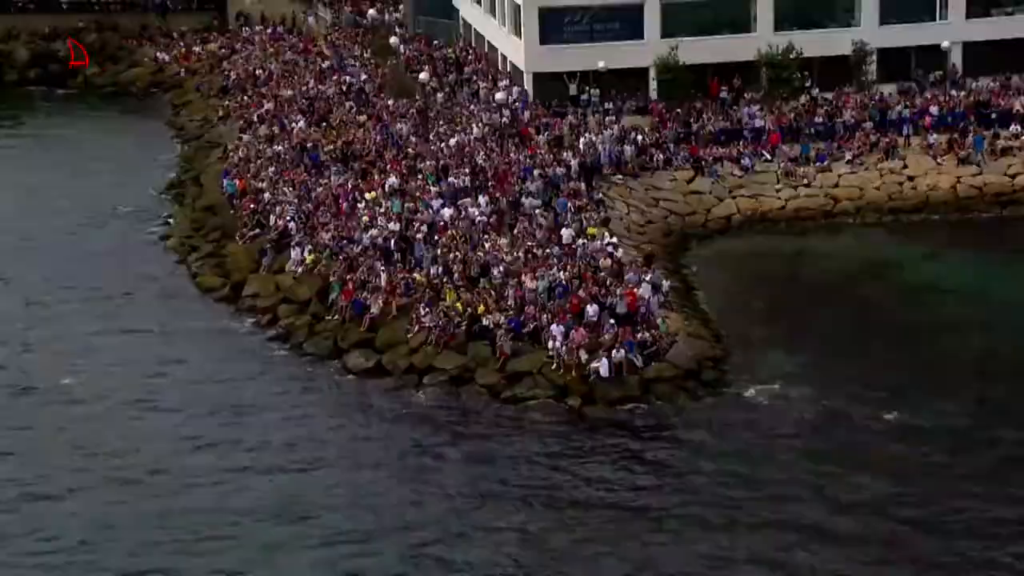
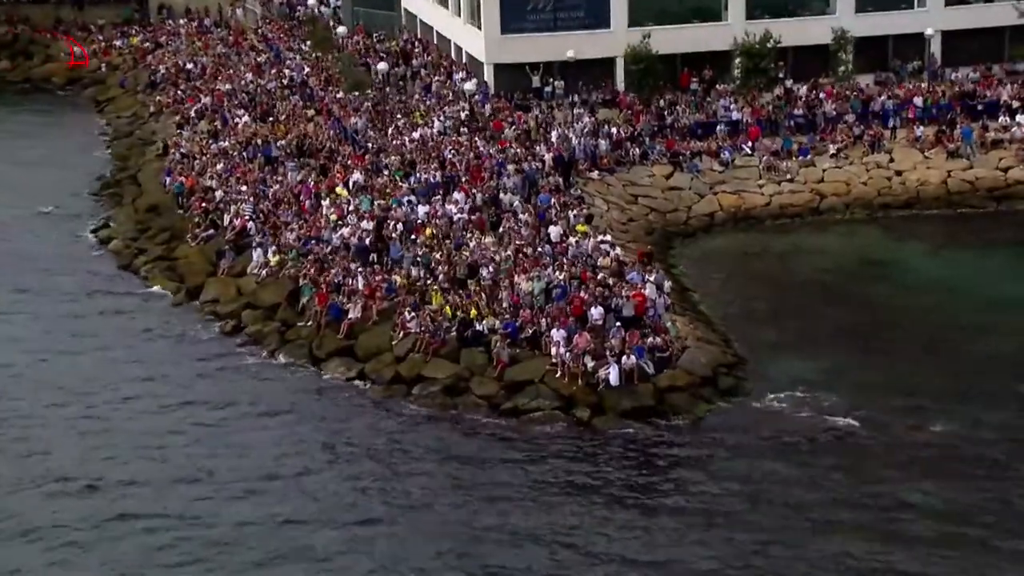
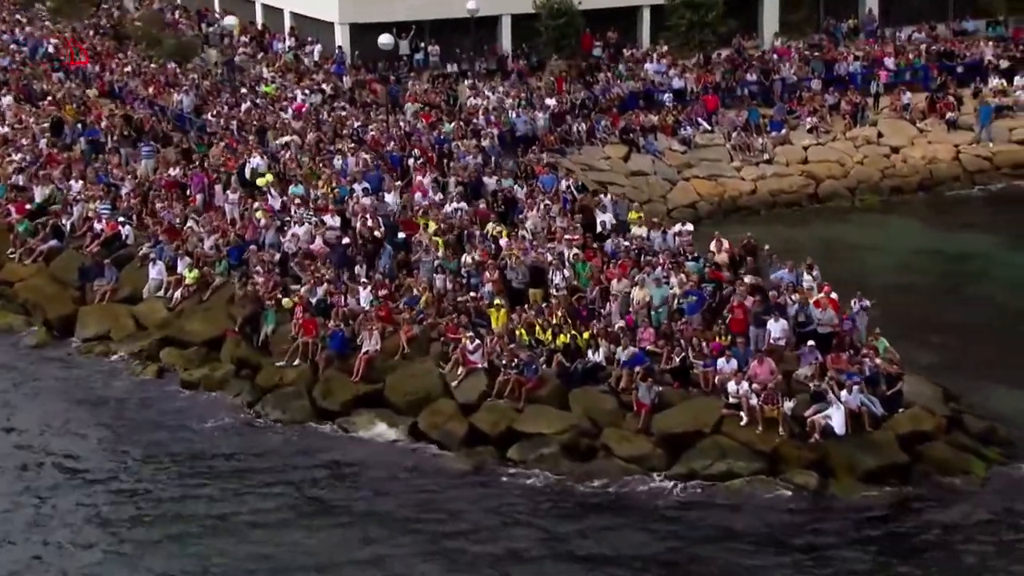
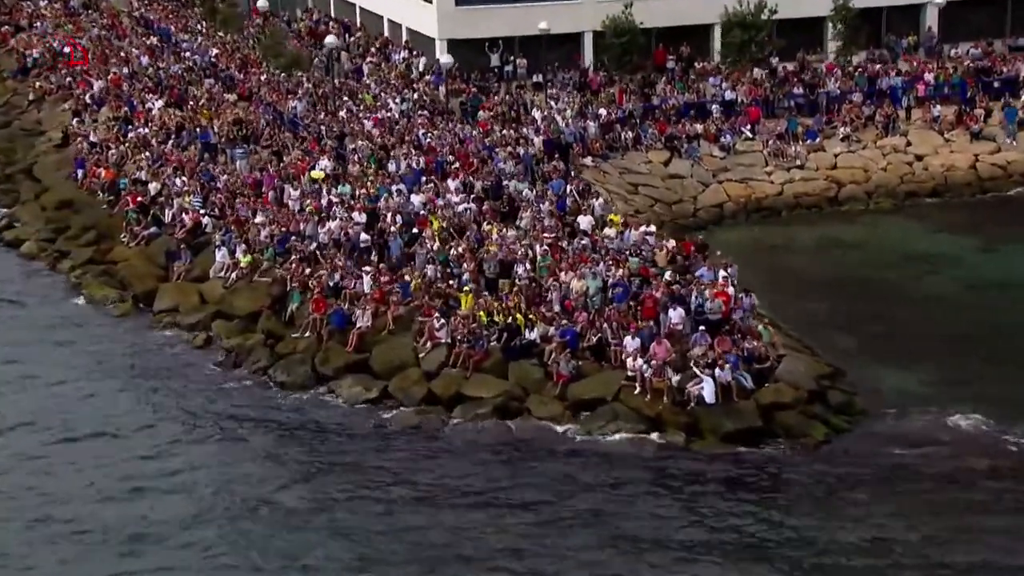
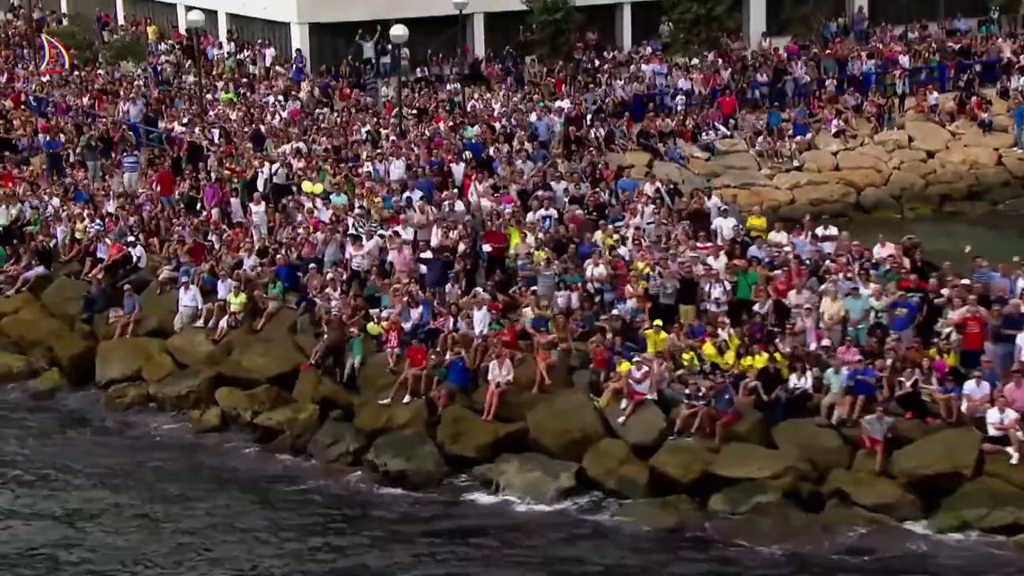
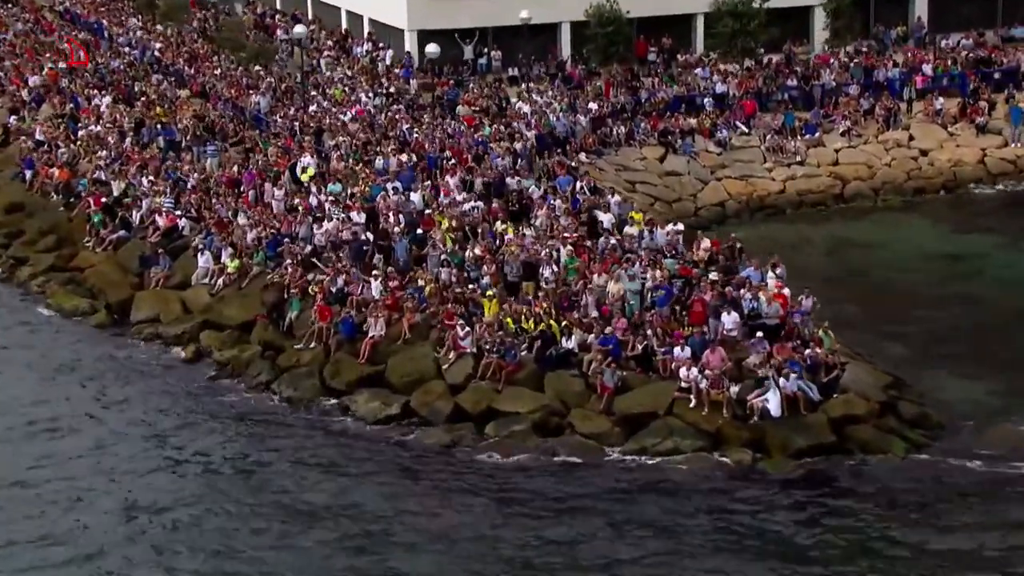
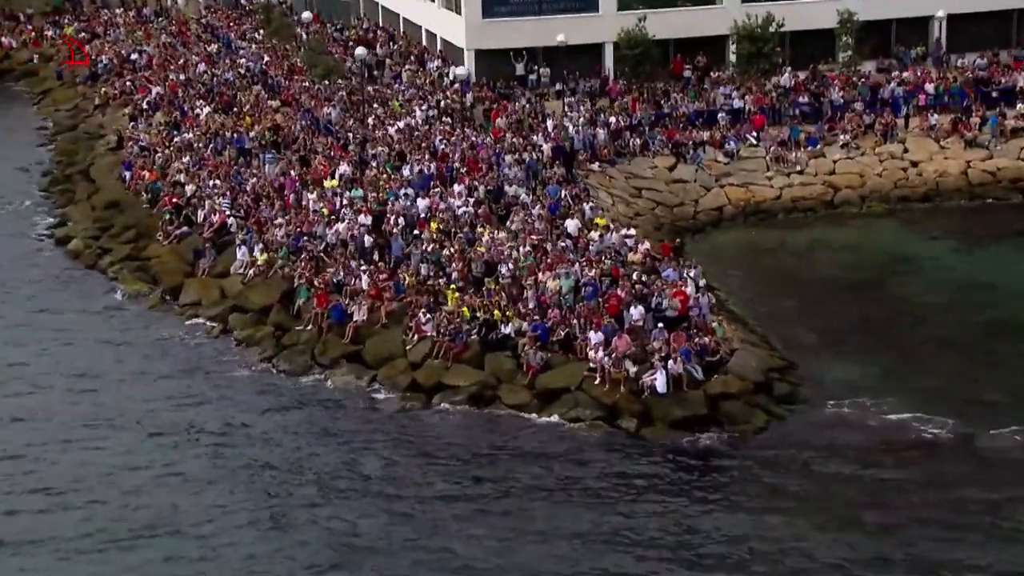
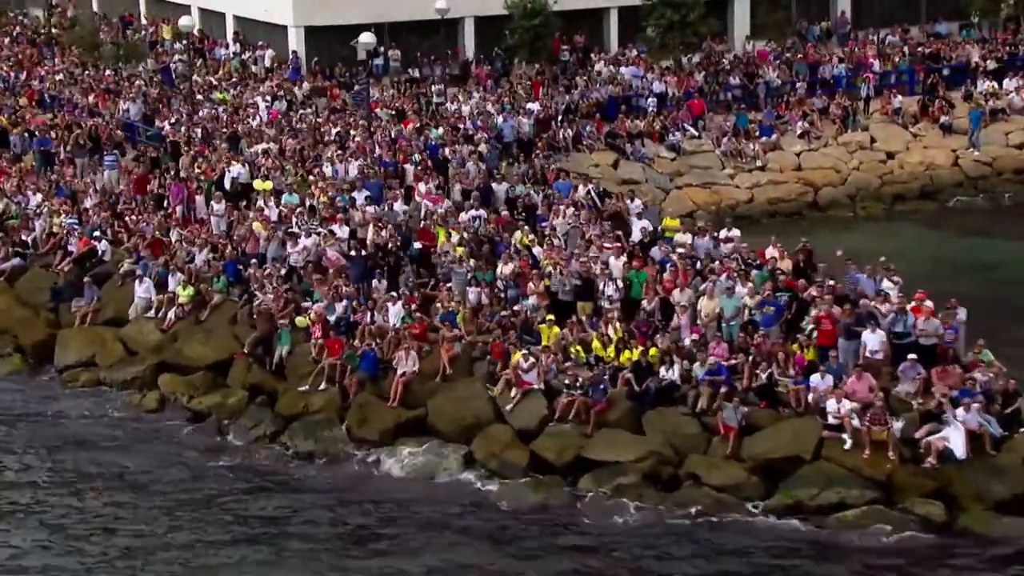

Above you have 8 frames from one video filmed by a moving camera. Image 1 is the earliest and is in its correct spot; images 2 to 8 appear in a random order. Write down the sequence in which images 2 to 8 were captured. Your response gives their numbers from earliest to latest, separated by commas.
2, 7, 4, 6, 3, 8, 5
